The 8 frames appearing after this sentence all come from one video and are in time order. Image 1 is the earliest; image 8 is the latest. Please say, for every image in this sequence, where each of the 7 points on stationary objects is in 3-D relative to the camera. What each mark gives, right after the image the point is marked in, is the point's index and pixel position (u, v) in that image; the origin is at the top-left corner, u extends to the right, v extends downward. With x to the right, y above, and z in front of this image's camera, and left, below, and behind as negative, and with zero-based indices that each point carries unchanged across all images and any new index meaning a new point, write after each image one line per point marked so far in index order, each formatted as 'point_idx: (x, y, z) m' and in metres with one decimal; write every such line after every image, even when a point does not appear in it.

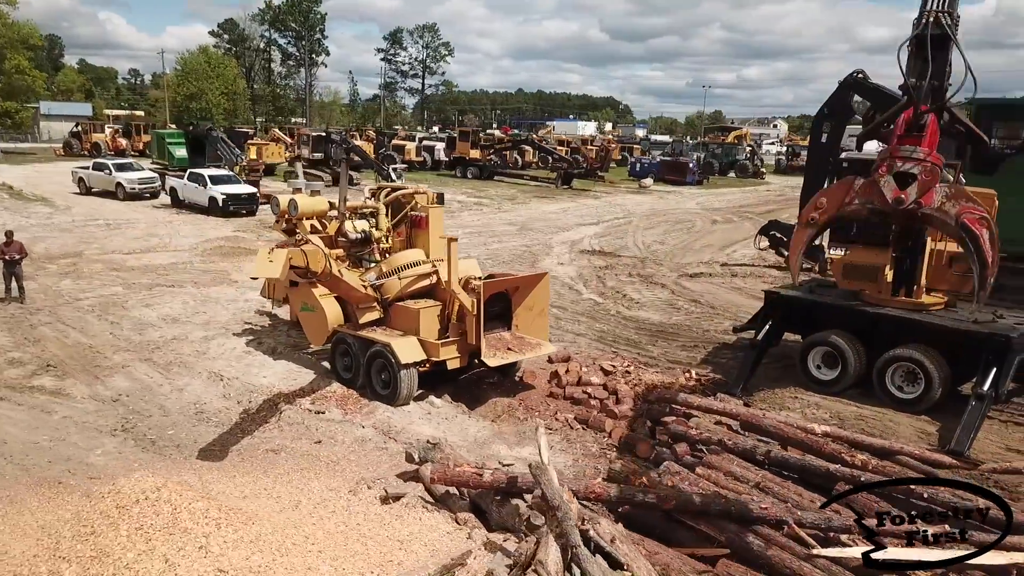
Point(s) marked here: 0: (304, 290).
0: (-2.4, 0.0, +9.4) m
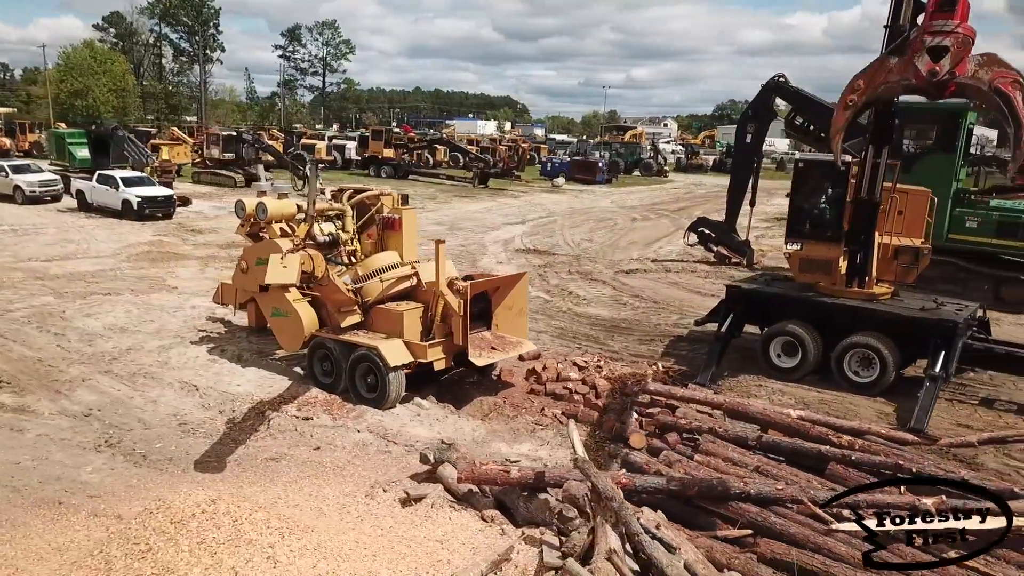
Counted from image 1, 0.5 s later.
0: (-2.7, -0.1, +9.2) m
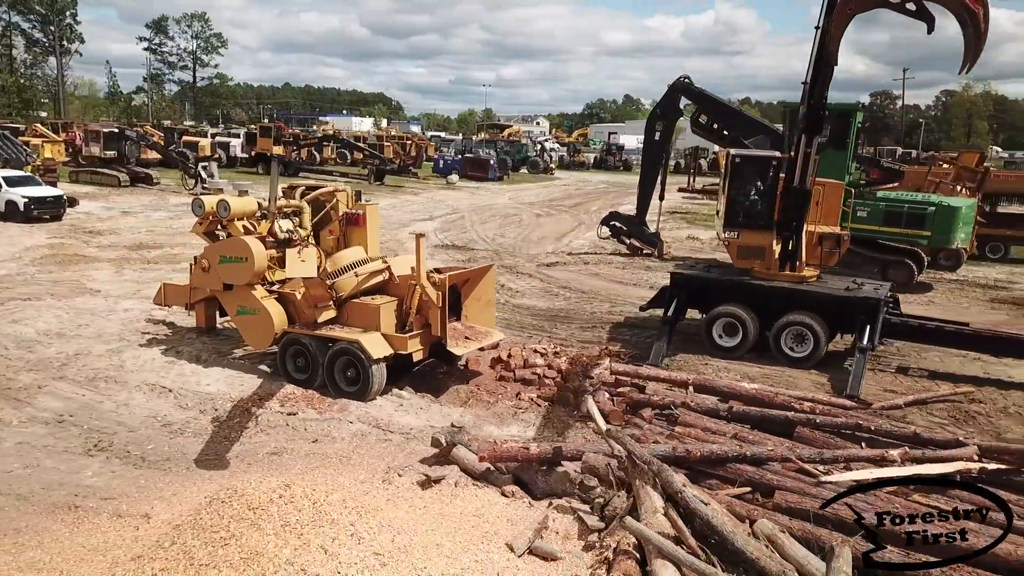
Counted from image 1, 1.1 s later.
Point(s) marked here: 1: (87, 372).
0: (-3.0, -0.1, +9.2) m
1: (-4.7, -0.9, +9.1) m
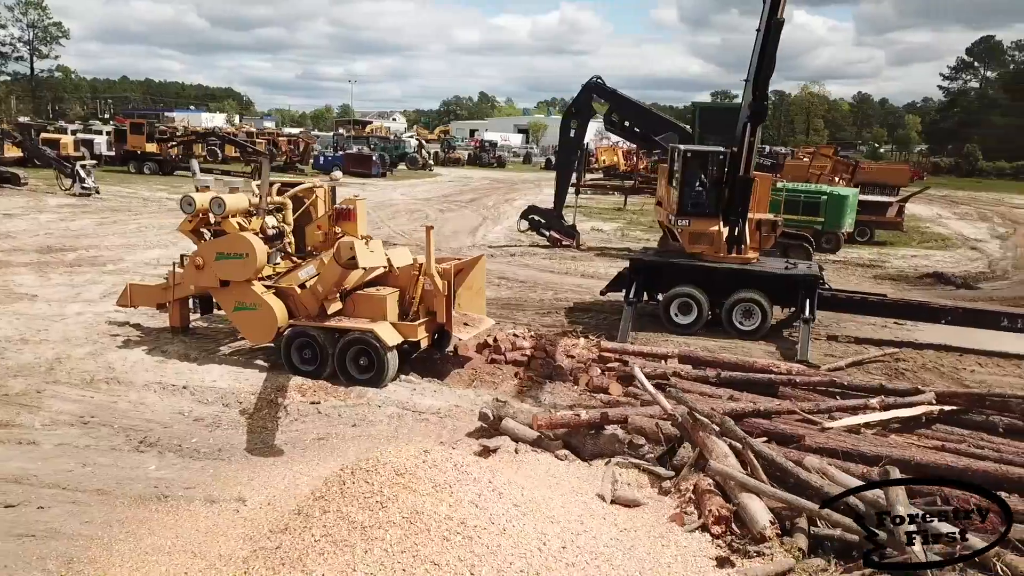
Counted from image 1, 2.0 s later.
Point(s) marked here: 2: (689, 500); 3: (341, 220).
0: (-3.1, 0.0, +9.2) m
1: (-4.7, -0.9, +8.9) m
2: (+1.2, -1.5, +5.7) m
3: (-2.1, +0.8, +10.0) m
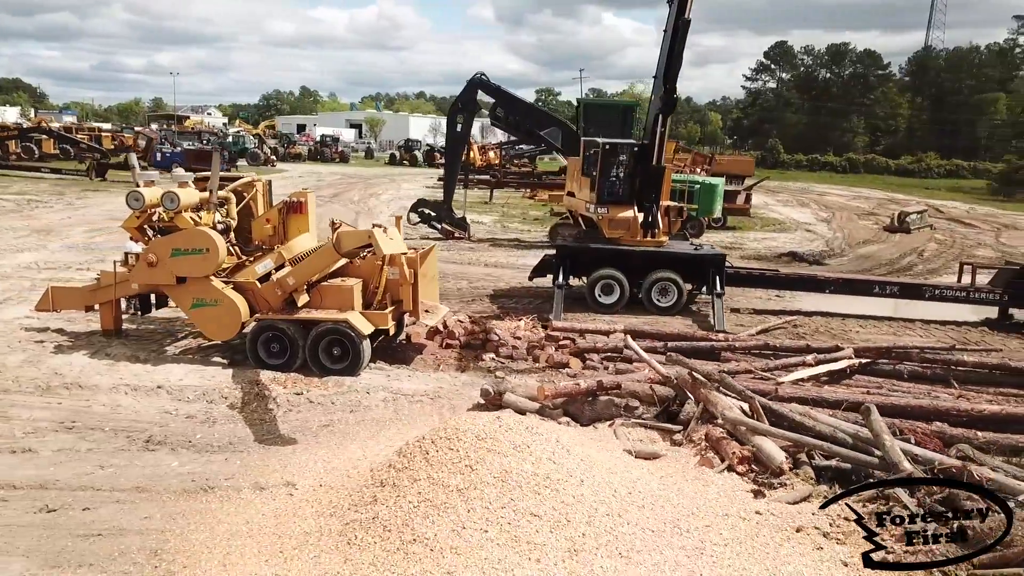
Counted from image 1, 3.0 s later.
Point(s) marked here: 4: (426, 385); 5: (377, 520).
0: (-3.5, 0.0, +9.0) m
1: (-4.9, -1.0, +8.3) m
2: (+1.5, -1.3, +6.5) m
3: (-2.7, +0.9, +9.9) m
4: (-1.0, -1.1, +8.7) m
5: (-0.9, -1.5, +5.1) m
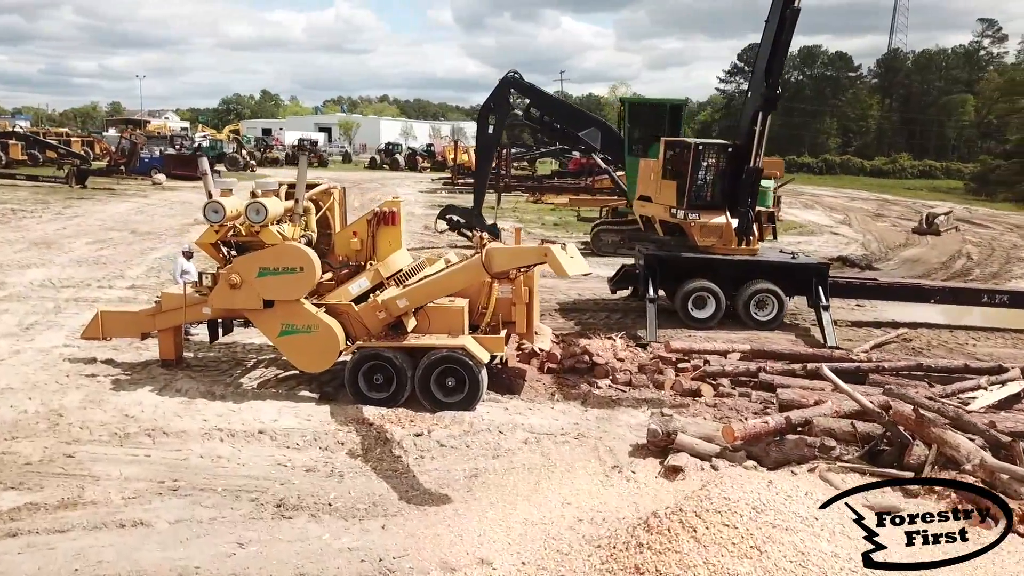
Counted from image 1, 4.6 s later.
0: (-2.2, -0.2, +7.8) m
1: (-3.6, -1.2, +7.0) m
2: (+3.0, -1.4, +5.5) m
3: (-1.4, +0.7, +8.8) m
4: (+0.4, -1.3, +7.6) m
5: (+0.7, -1.6, +4.0) m
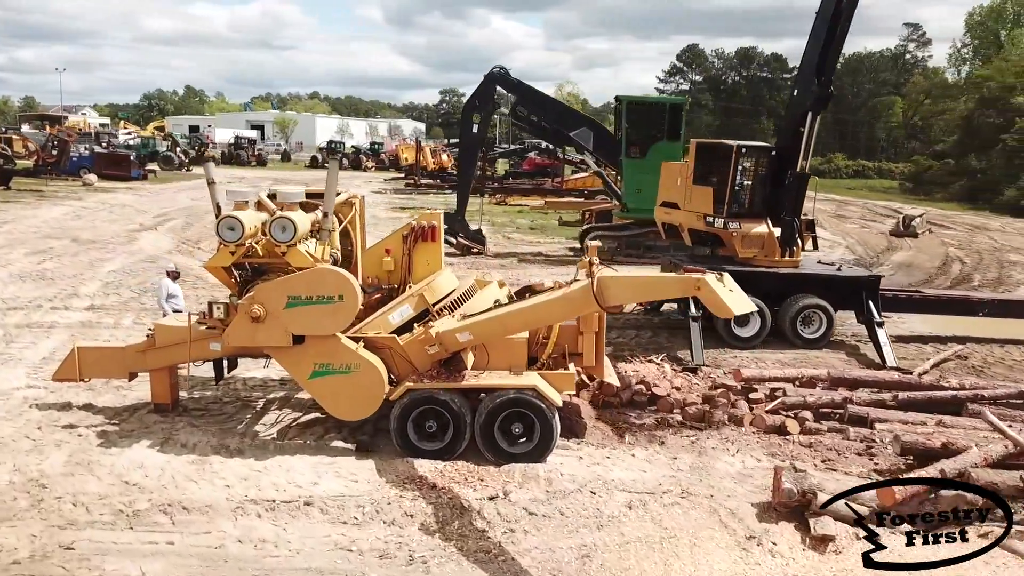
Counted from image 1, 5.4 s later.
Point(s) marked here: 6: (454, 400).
0: (-1.5, -0.5, +6.5) m
1: (-2.8, -1.5, +5.6) m
2: (+3.8, -1.6, +4.6) m
3: (-0.9, +0.4, +7.5) m
4: (+1.1, -1.5, +6.5) m
5: (+1.7, -1.9, +2.9) m
6: (-0.5, -0.9, +6.5) m
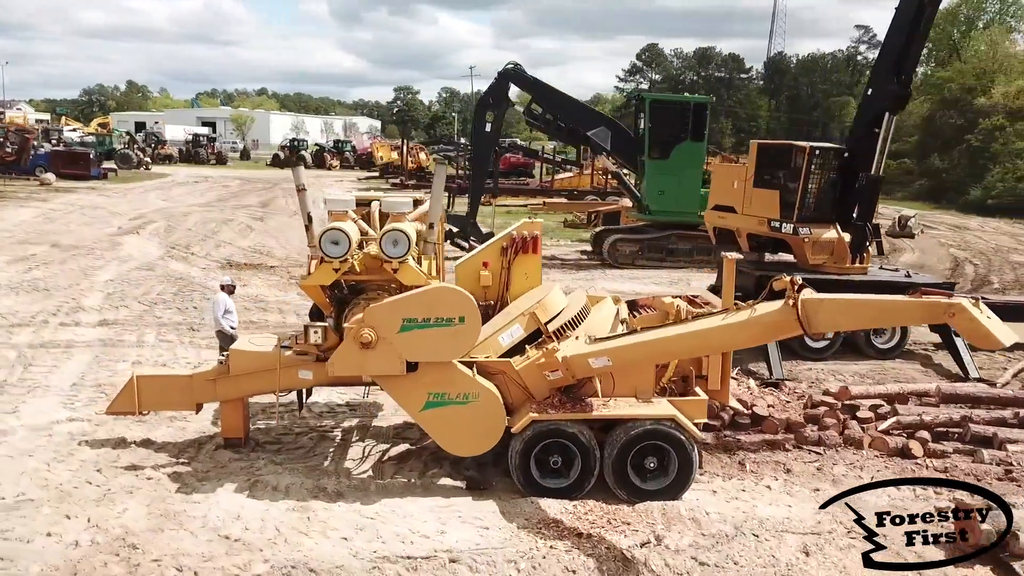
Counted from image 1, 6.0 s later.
0: (-0.5, -0.6, +5.7) m
1: (-1.8, -1.7, +4.8) m
2: (+5.0, -1.7, +4.2) m
3: (+0.1, +0.3, +6.8) m
4: (+2.1, -1.6, +5.9) m
5: (+2.9, -2.0, +2.4) m
6: (+0.5, -1.0, +5.9) m
